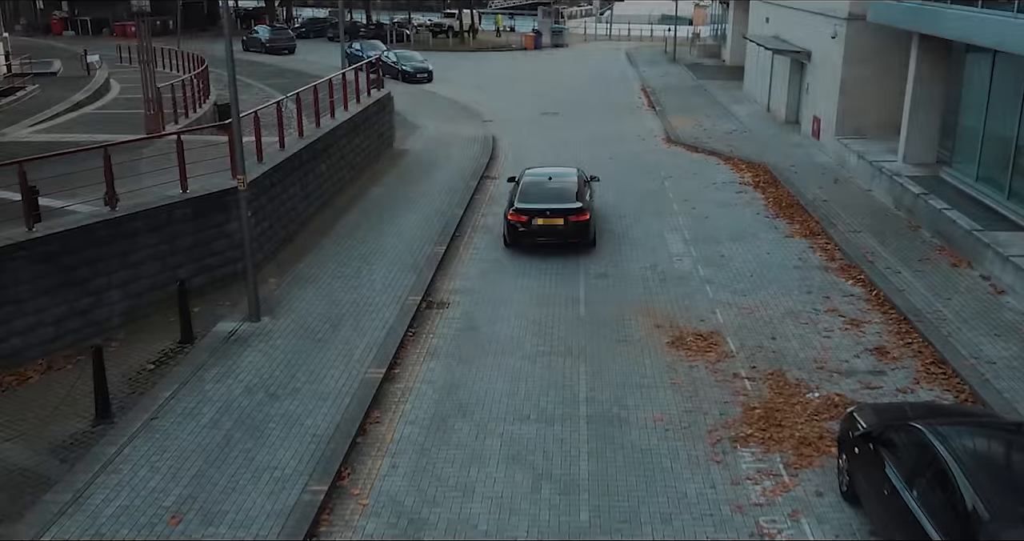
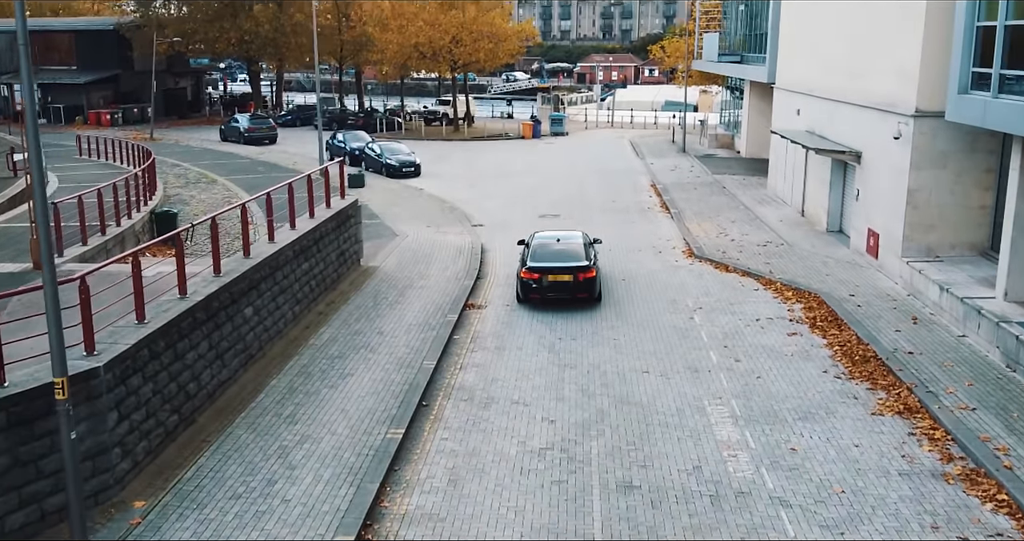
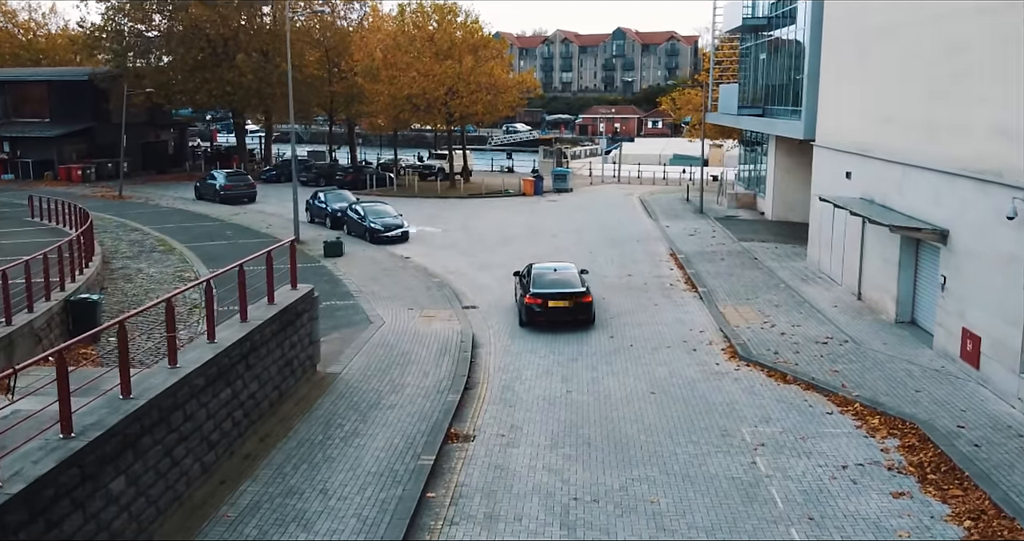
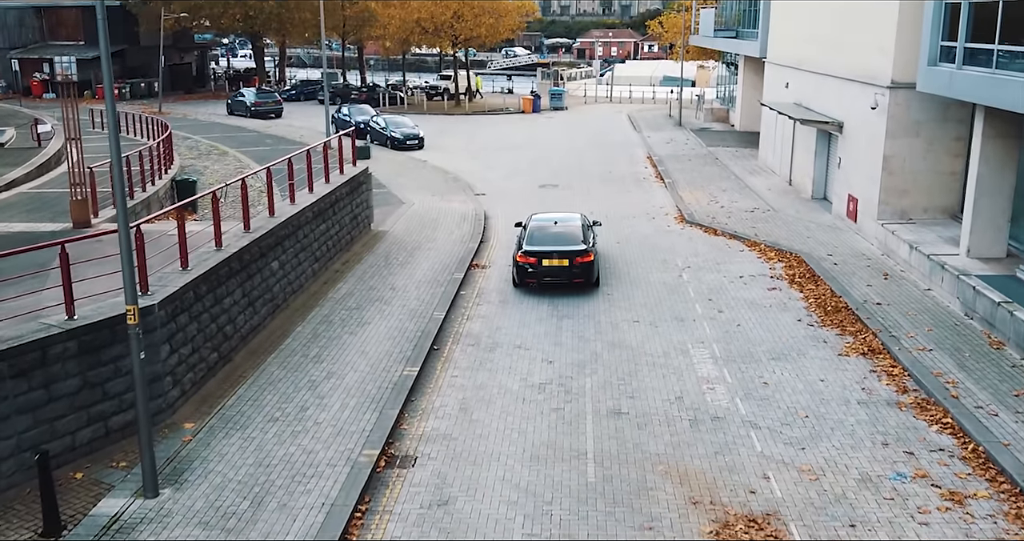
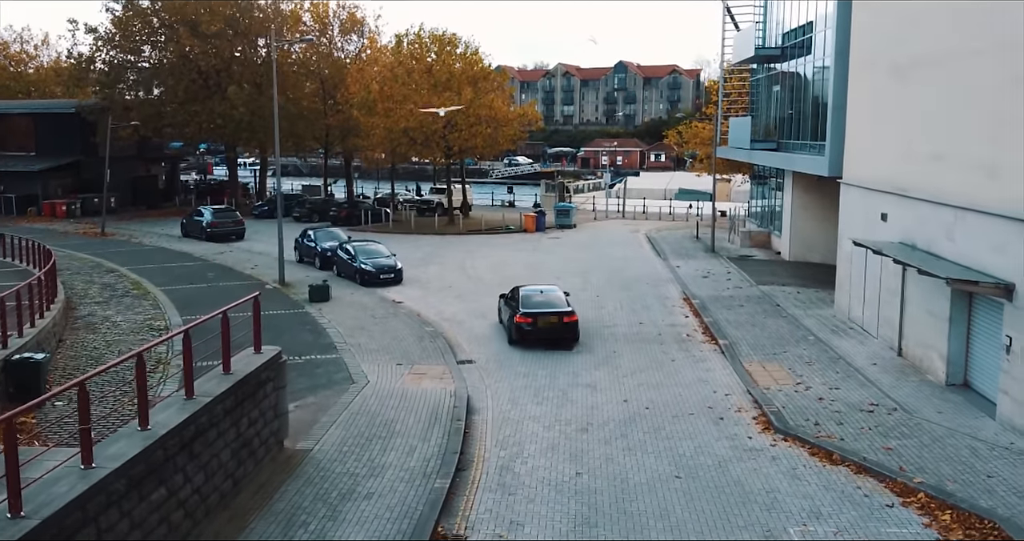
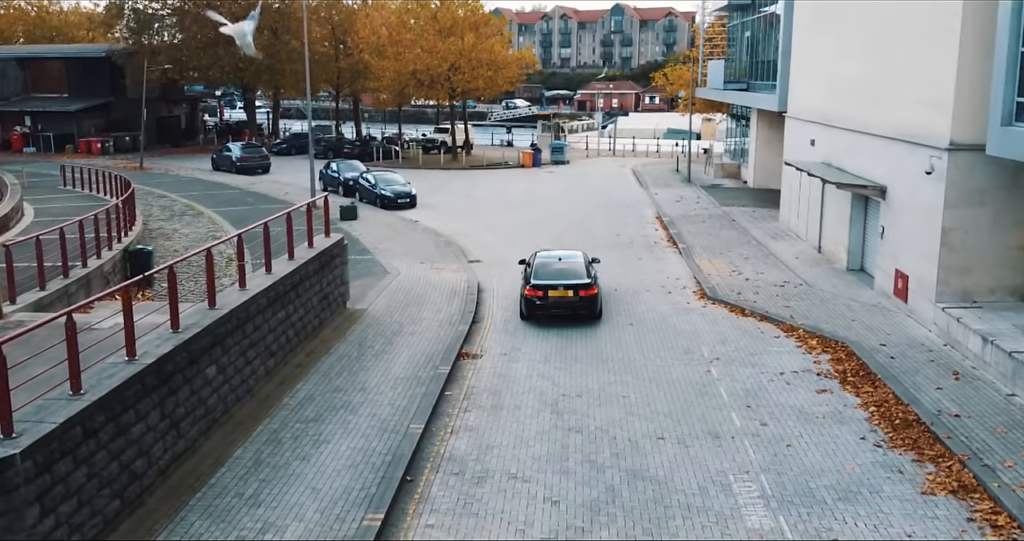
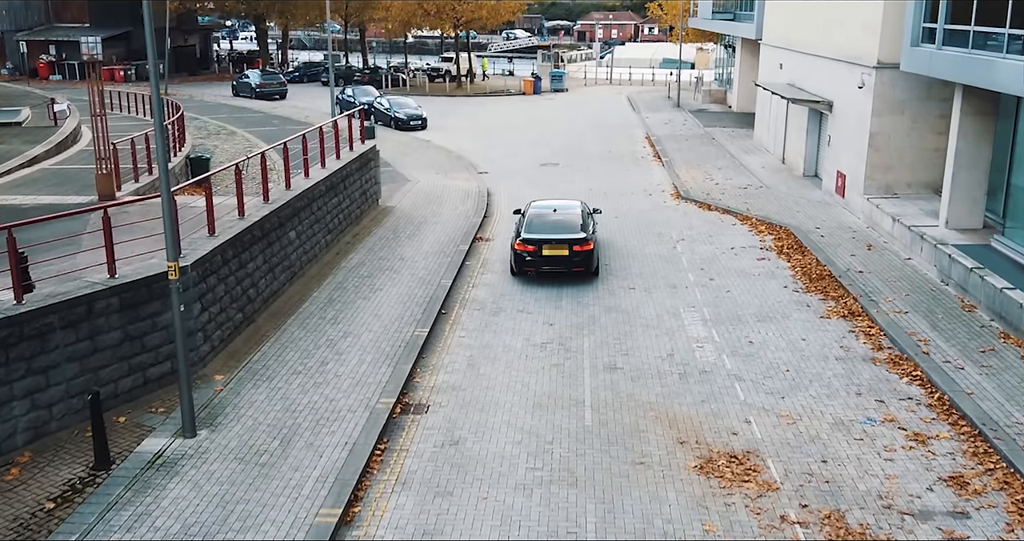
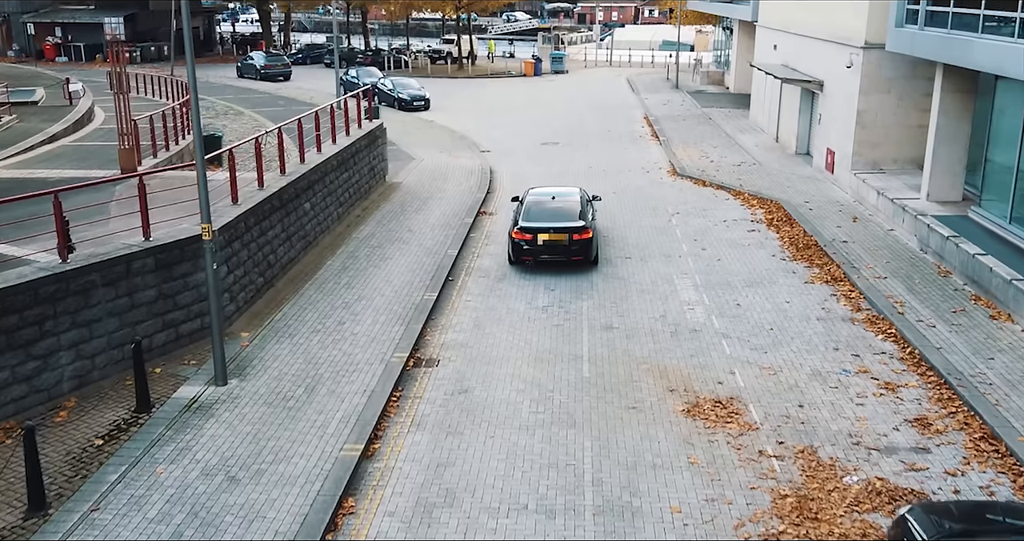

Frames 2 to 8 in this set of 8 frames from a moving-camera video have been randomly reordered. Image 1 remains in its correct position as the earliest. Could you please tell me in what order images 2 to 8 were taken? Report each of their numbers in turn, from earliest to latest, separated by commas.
8, 7, 4, 2, 6, 3, 5
